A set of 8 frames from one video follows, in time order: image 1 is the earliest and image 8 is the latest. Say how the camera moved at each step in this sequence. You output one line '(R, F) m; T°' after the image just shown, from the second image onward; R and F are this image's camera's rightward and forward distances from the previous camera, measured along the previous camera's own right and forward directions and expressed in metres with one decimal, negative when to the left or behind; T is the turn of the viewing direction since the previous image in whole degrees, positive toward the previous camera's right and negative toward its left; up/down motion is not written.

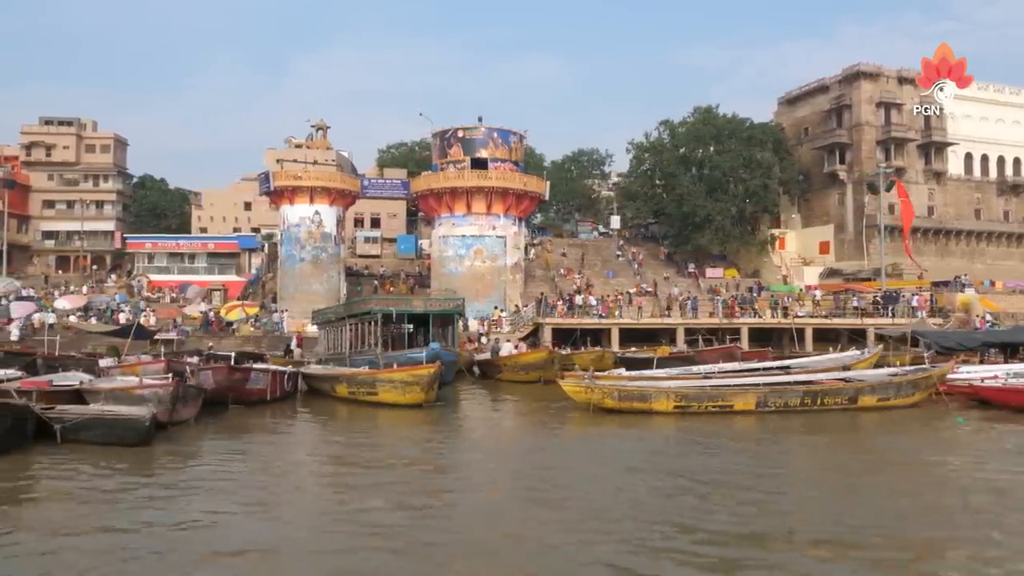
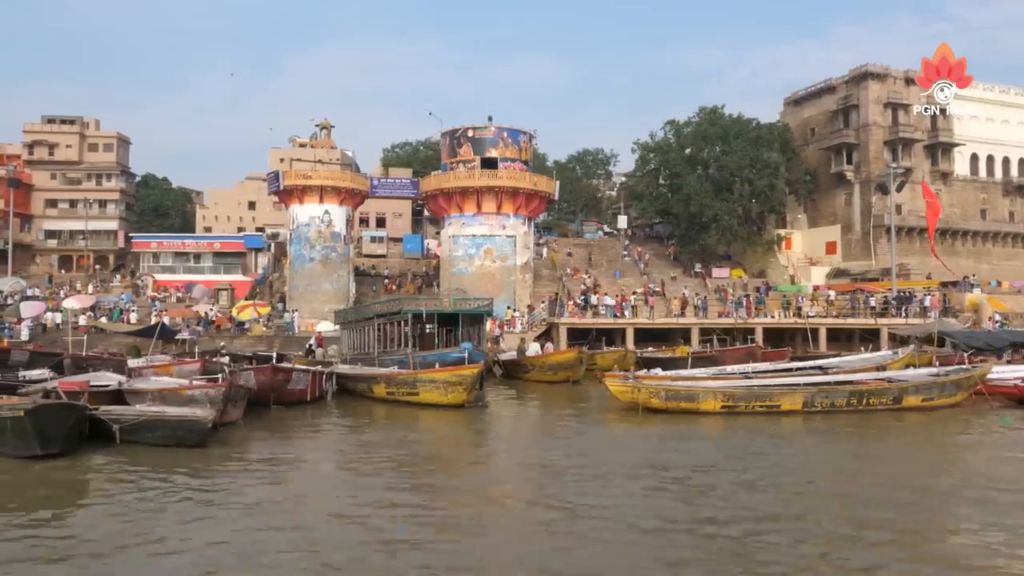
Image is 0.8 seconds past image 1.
(-0.8, +0.1) m; 0°
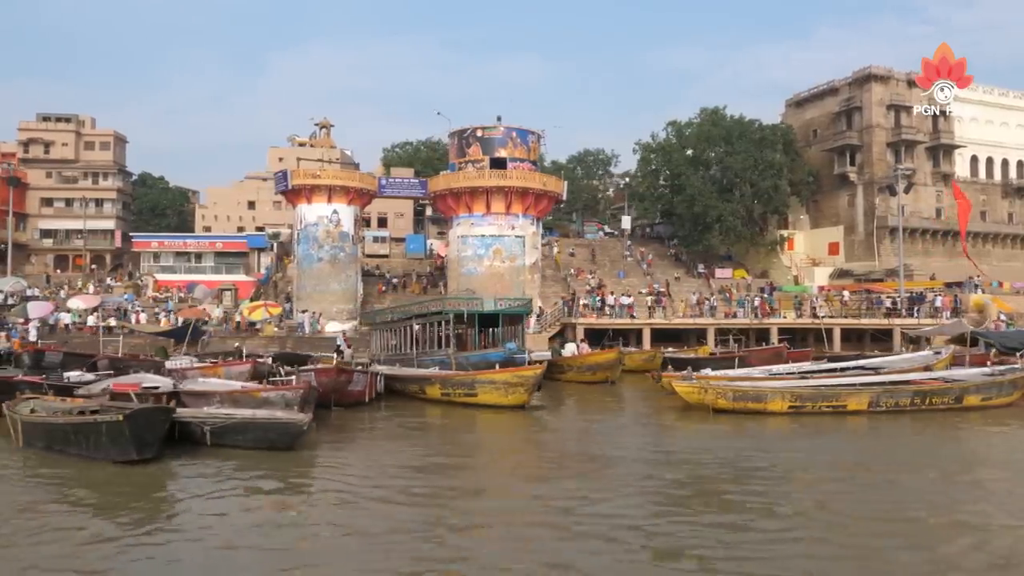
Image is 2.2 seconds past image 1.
(-1.3, +0.1) m; +1°
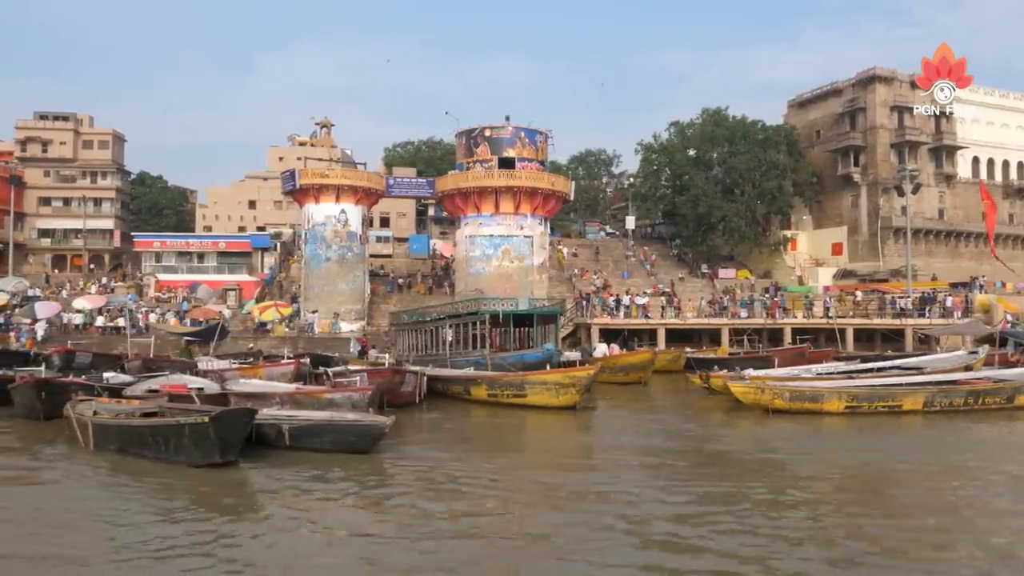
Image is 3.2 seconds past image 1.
(-1.0, +0.1) m; +1°
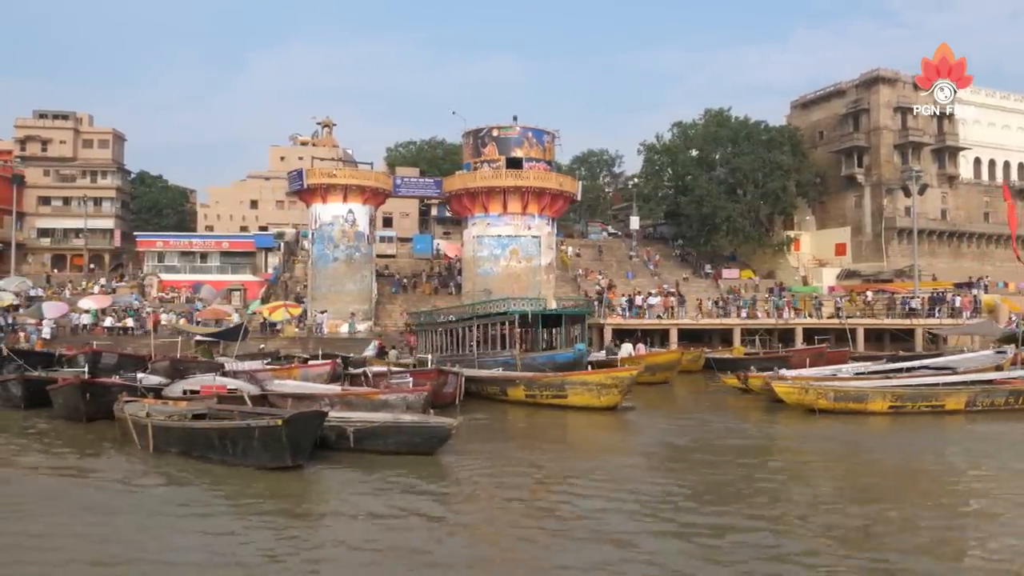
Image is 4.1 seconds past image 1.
(-0.8, +0.1) m; +1°
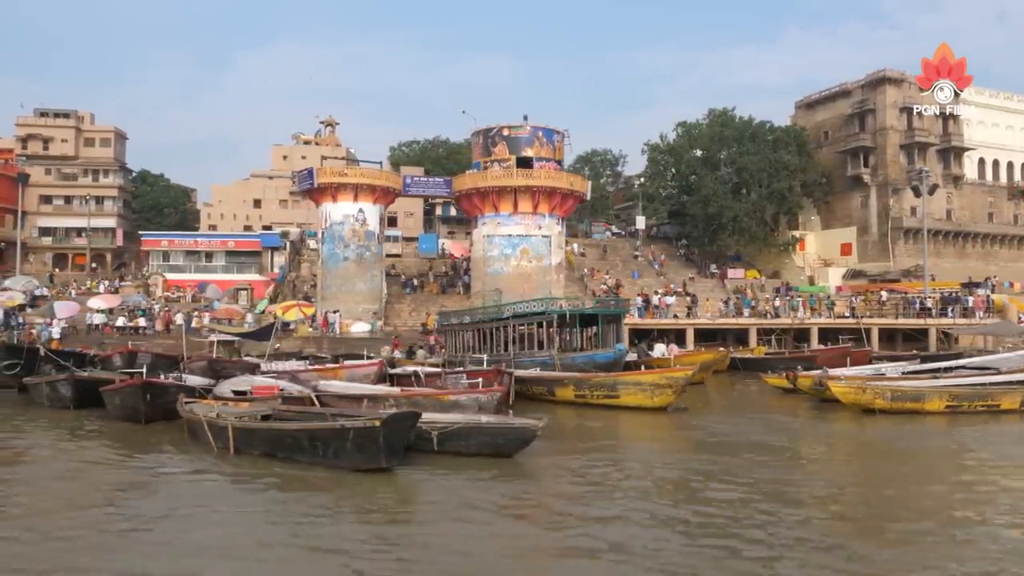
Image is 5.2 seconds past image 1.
(-1.0, +0.1) m; +1°
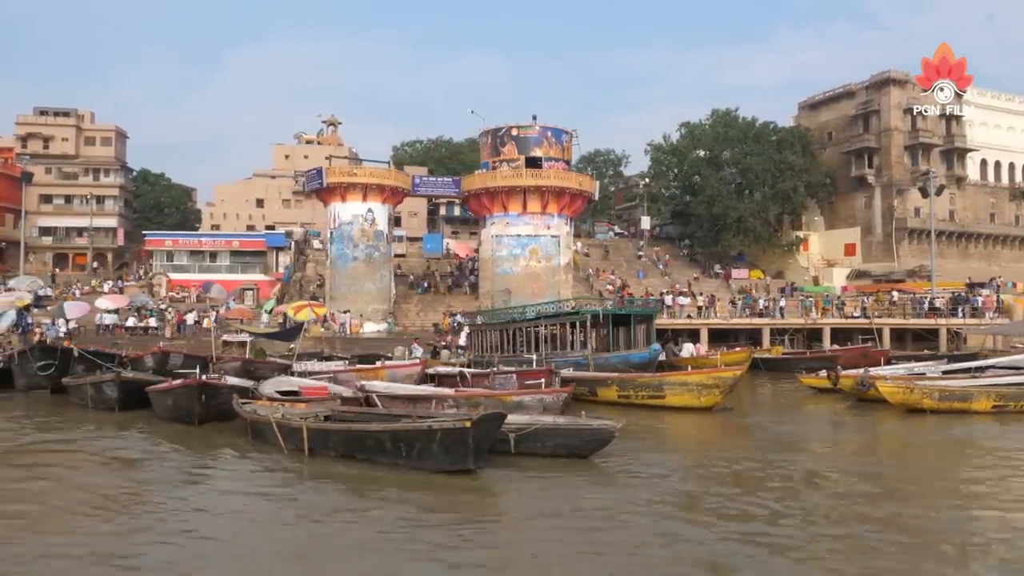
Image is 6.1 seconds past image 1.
(-0.9, +0.1) m; +1°
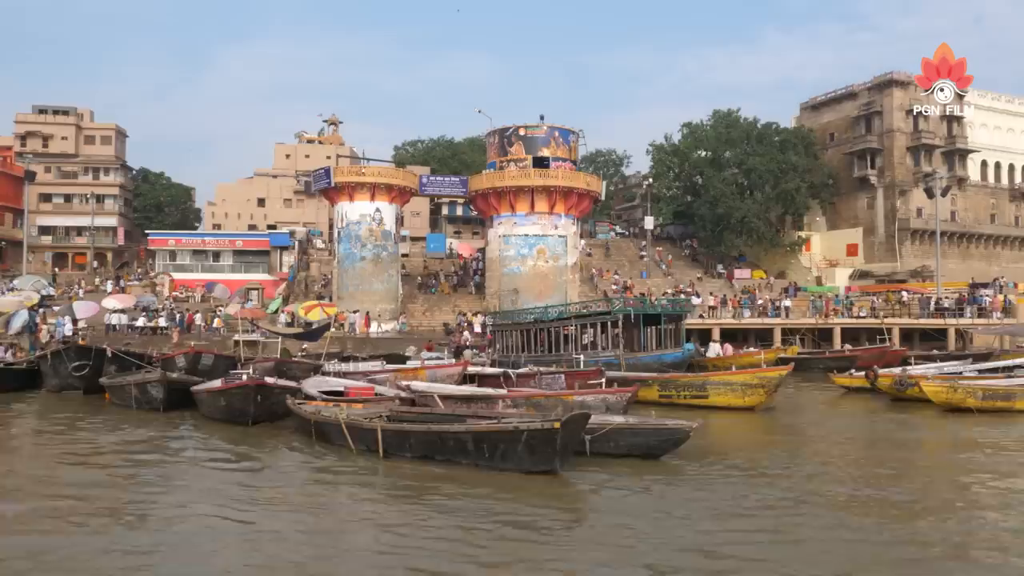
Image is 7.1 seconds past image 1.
(-0.9, 0.0) m; +1°
